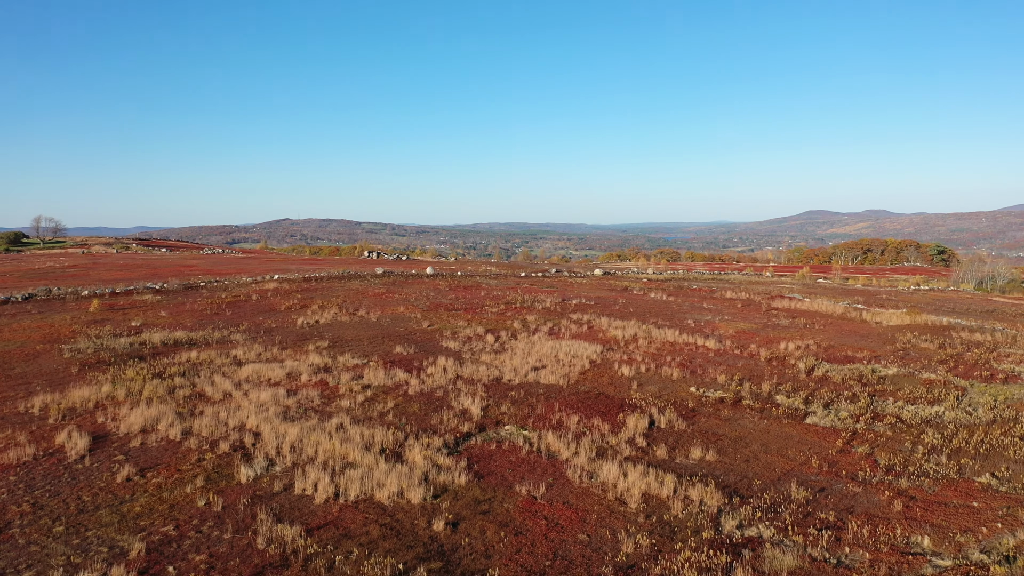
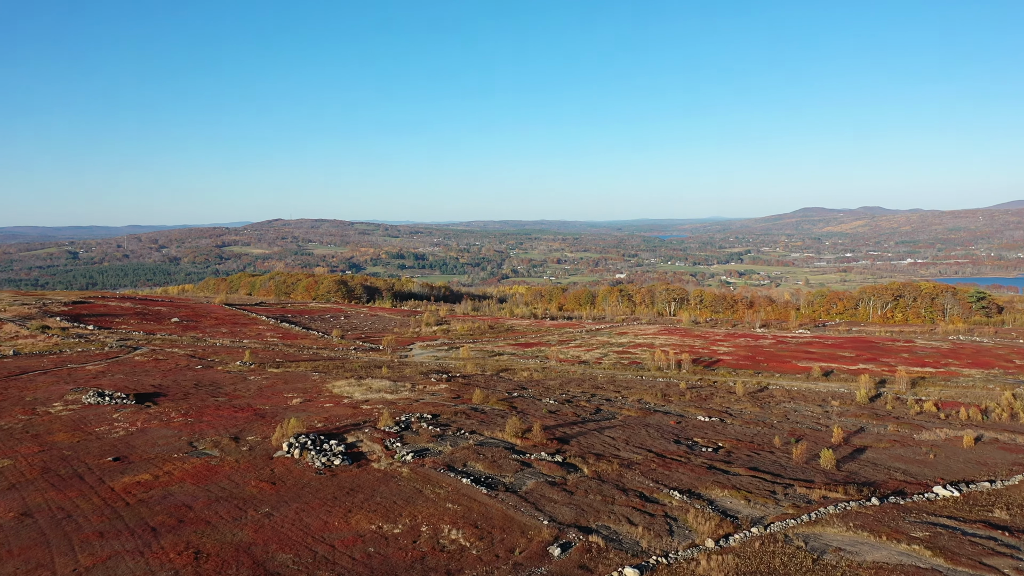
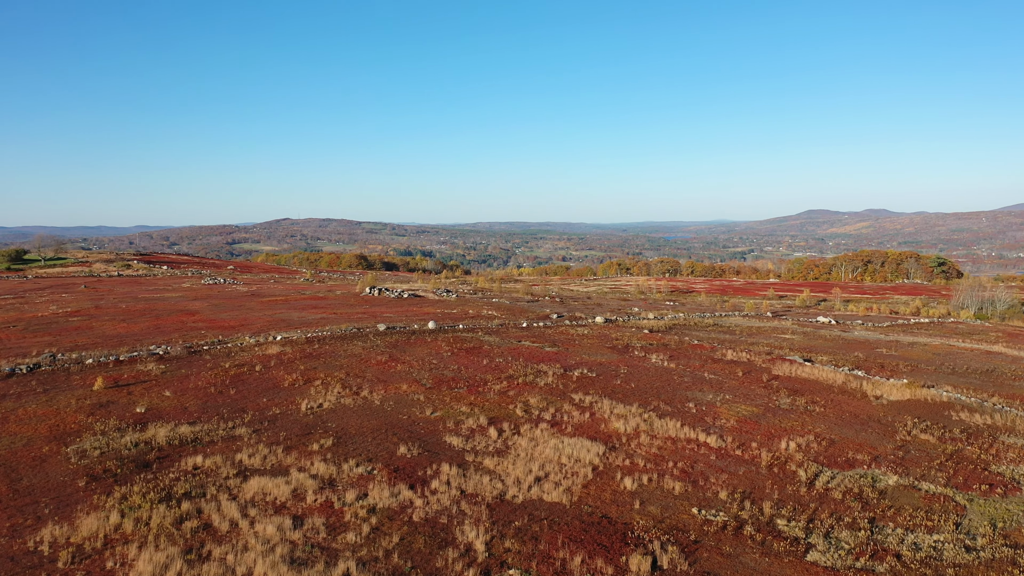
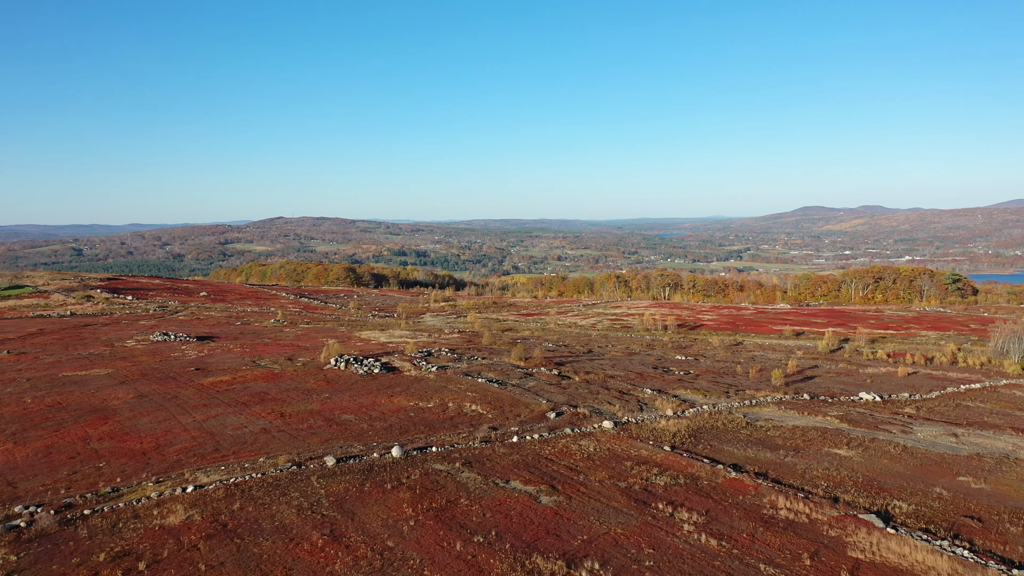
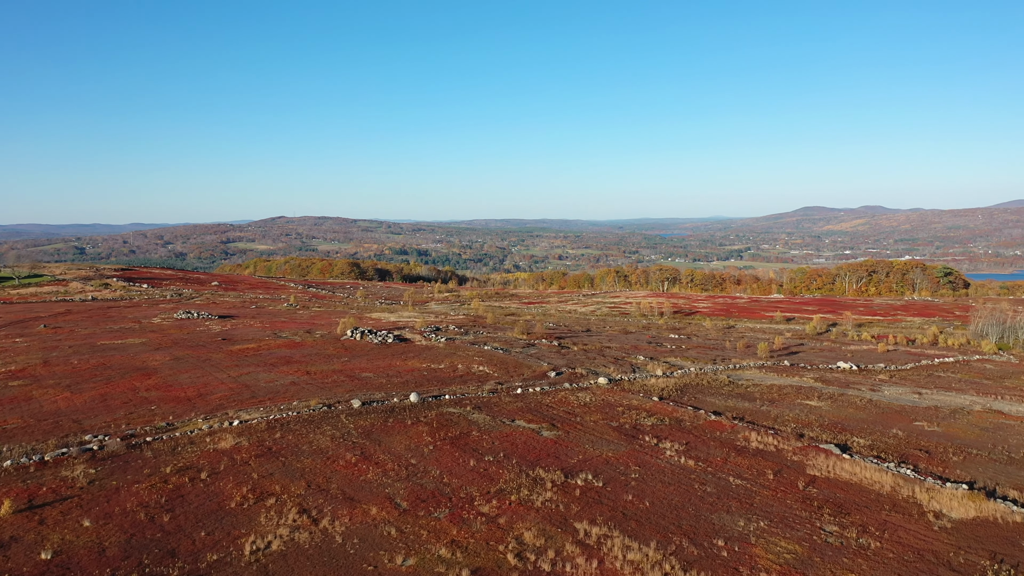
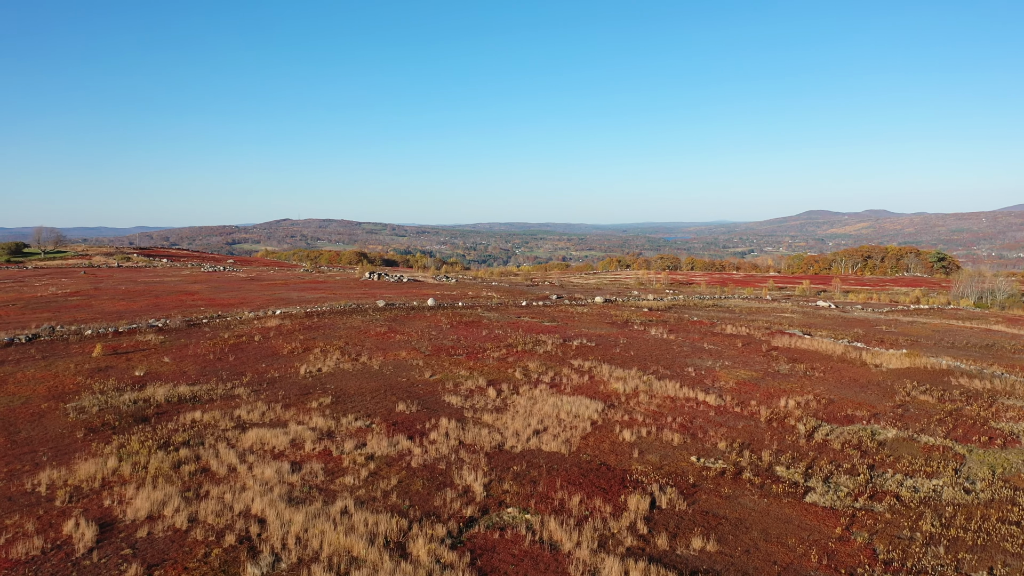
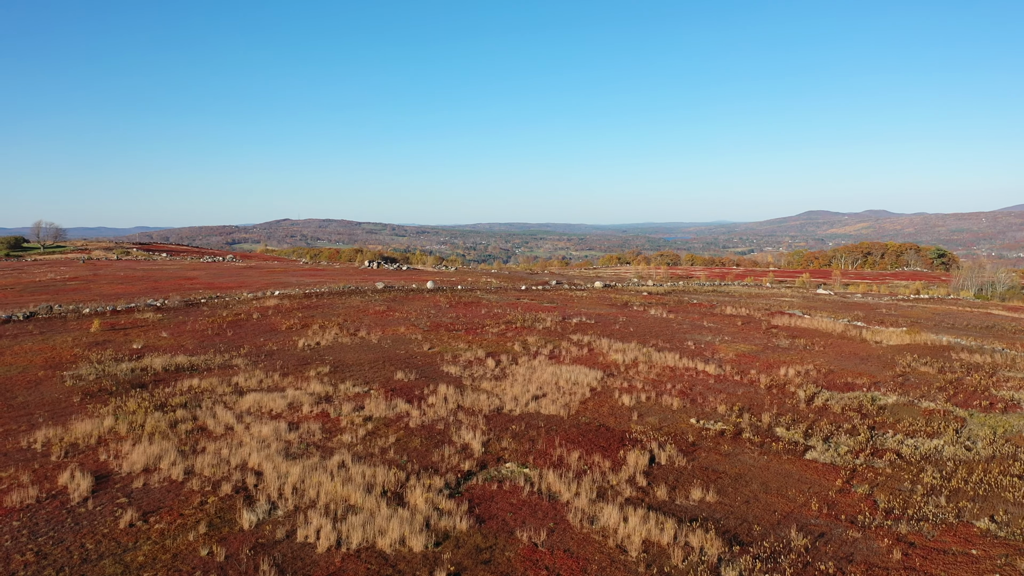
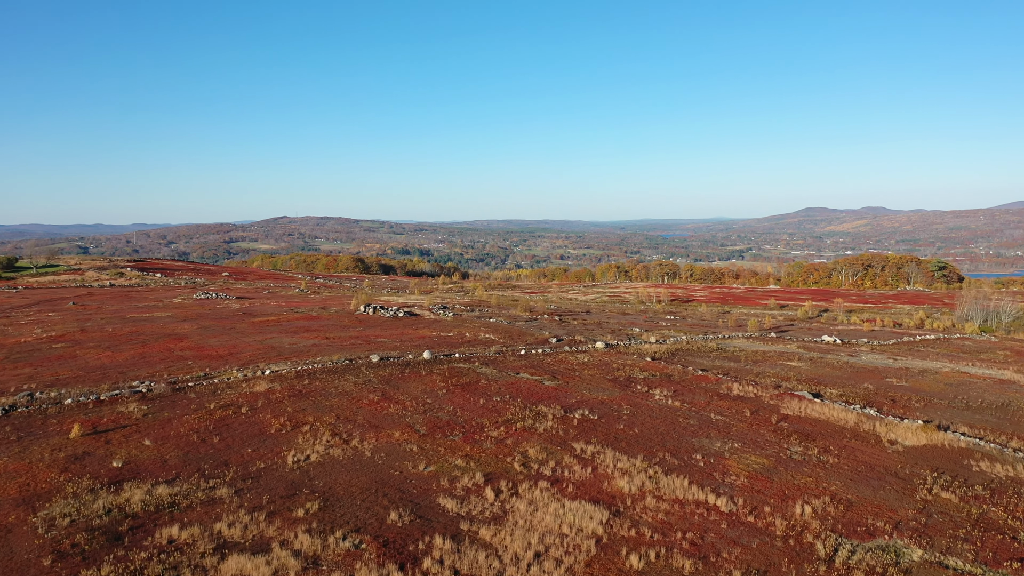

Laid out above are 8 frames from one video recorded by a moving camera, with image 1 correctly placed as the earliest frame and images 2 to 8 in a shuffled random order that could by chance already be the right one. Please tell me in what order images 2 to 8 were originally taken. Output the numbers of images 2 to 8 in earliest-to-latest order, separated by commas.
7, 6, 3, 8, 5, 4, 2
